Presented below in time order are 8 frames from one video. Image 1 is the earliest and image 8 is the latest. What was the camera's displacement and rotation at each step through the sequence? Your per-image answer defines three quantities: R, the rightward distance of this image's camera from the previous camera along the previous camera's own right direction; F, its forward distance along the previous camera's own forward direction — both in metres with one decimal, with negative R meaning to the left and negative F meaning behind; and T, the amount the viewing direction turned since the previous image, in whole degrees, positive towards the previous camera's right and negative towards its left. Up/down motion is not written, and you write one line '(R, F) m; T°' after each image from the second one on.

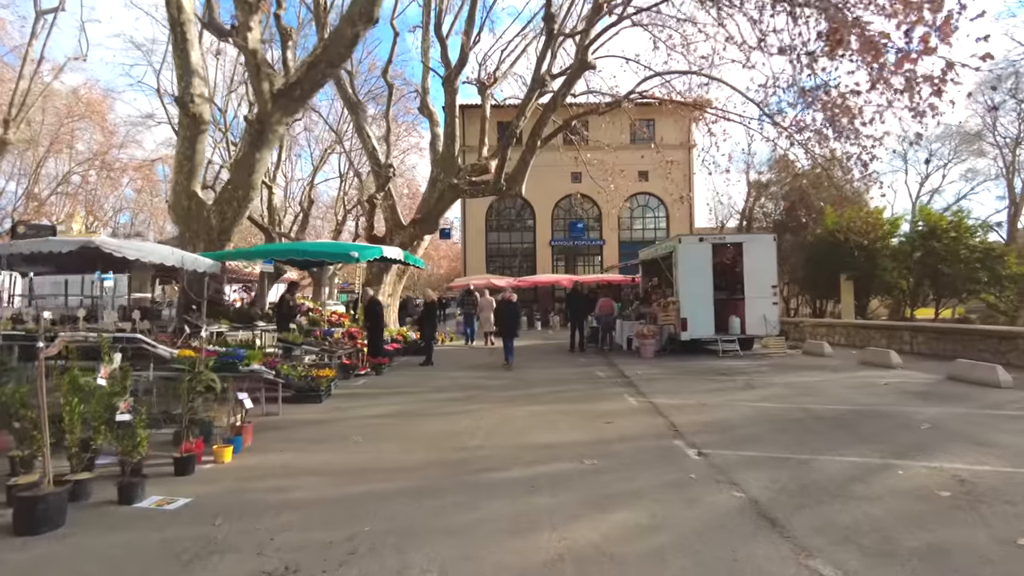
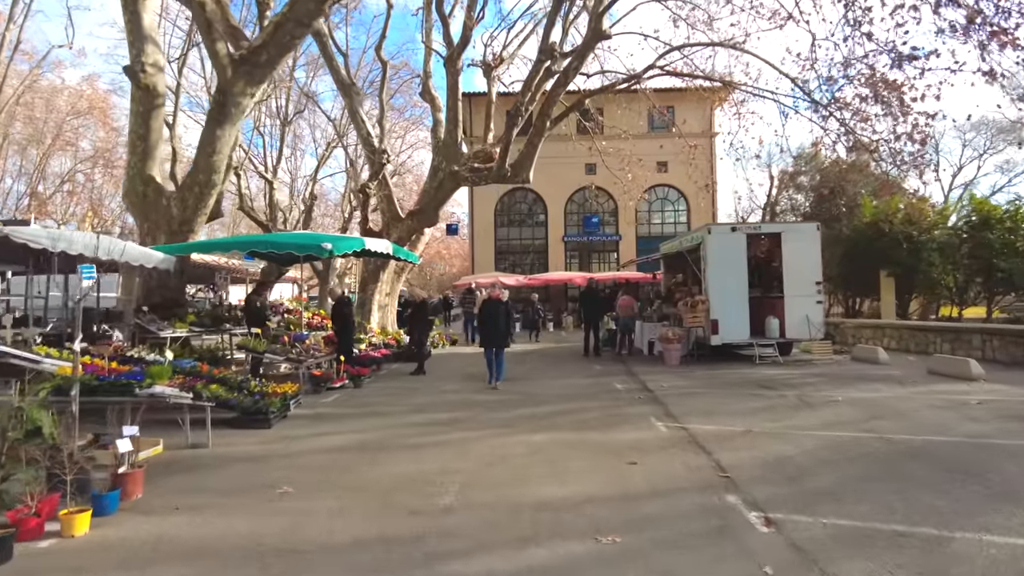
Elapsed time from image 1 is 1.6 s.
(+0.2, +1.9) m; -1°
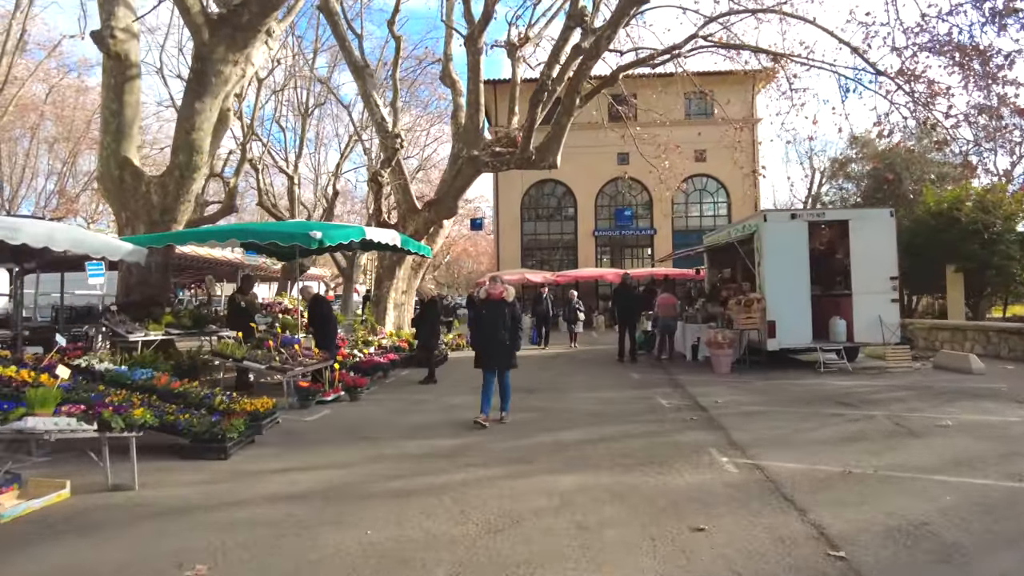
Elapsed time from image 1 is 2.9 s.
(+0.1, +1.7) m; -3°
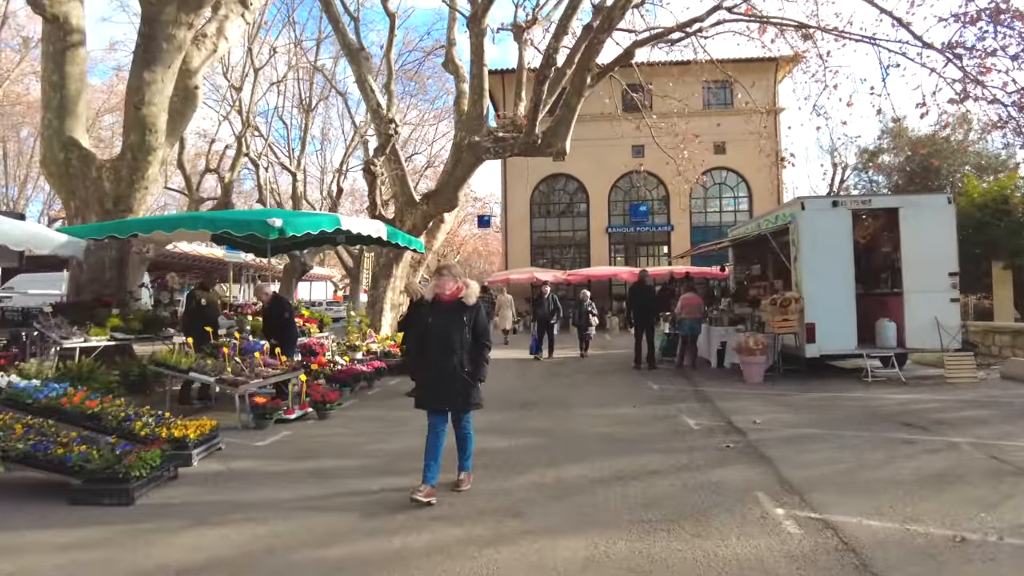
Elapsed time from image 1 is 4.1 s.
(+0.2, +1.5) m; -1°
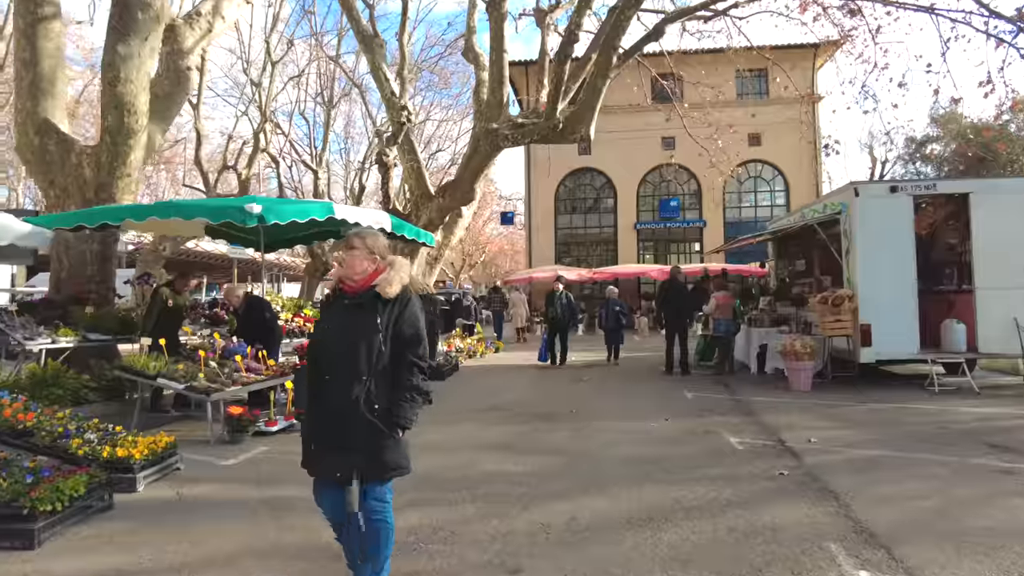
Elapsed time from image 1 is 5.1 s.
(+0.2, +1.0) m; -2°
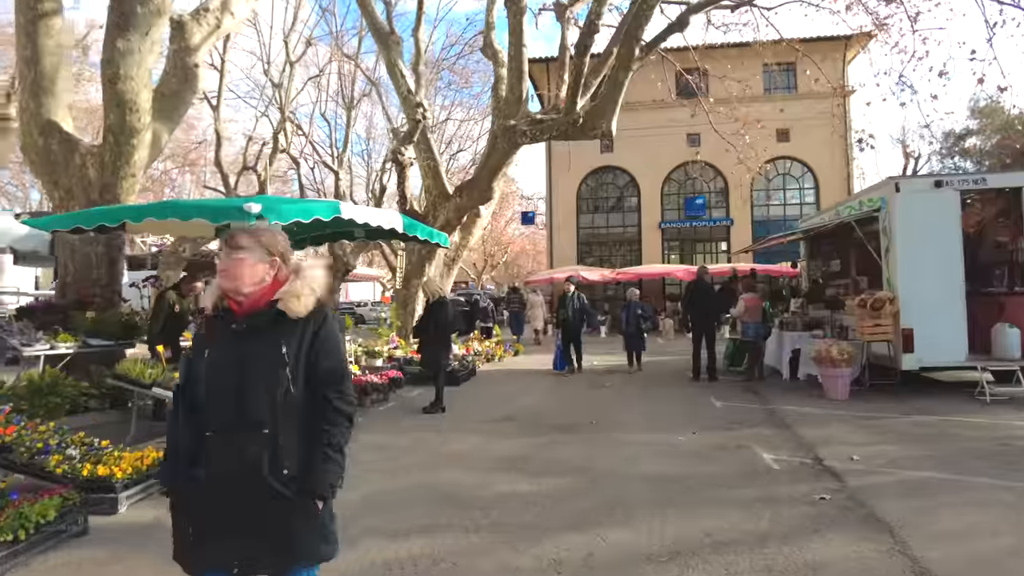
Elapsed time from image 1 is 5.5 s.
(+0.1, +0.5) m; -2°
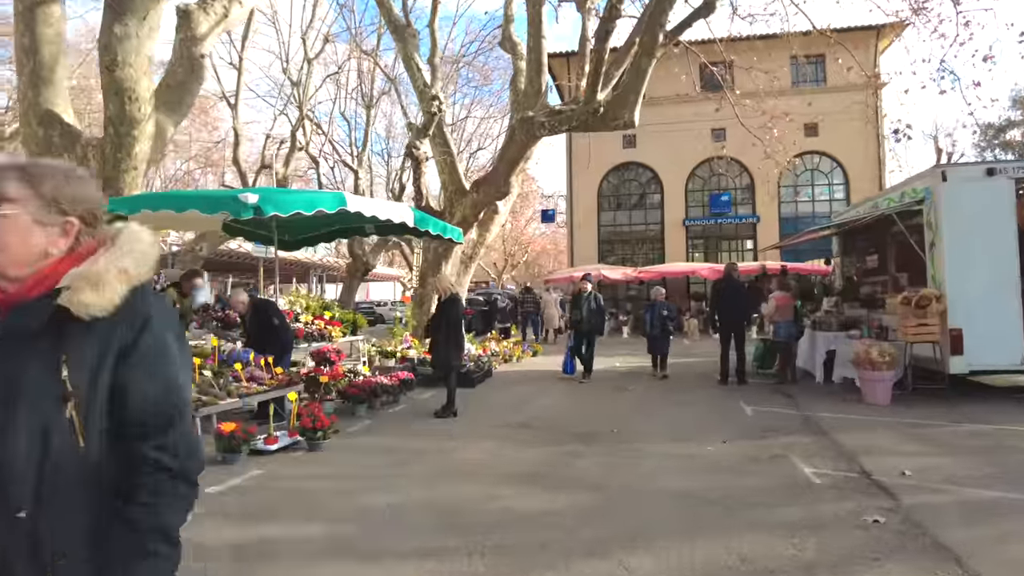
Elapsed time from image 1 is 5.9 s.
(+0.1, +0.5) m; -2°
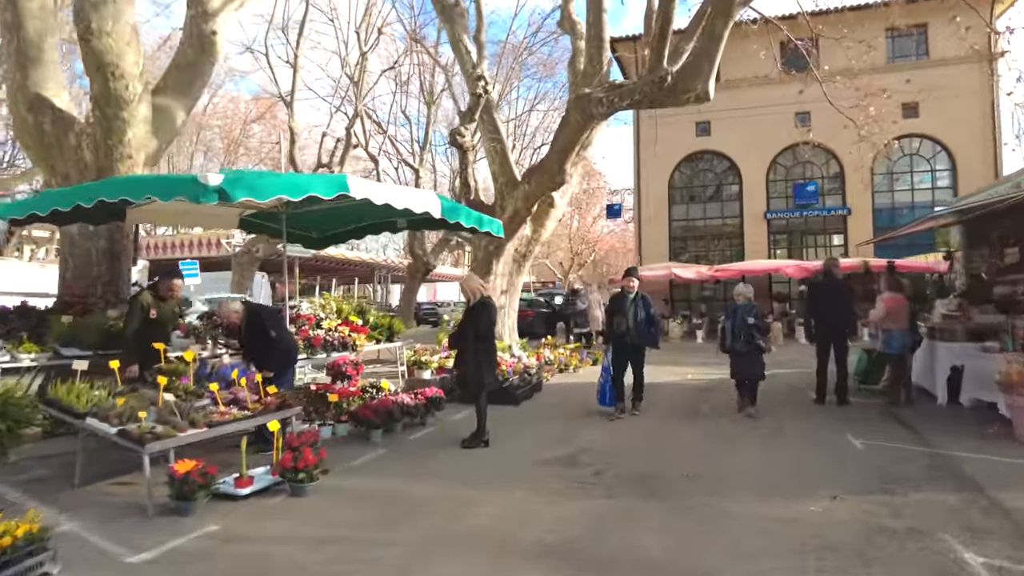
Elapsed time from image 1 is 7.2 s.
(+0.3, +1.5) m; -6°
